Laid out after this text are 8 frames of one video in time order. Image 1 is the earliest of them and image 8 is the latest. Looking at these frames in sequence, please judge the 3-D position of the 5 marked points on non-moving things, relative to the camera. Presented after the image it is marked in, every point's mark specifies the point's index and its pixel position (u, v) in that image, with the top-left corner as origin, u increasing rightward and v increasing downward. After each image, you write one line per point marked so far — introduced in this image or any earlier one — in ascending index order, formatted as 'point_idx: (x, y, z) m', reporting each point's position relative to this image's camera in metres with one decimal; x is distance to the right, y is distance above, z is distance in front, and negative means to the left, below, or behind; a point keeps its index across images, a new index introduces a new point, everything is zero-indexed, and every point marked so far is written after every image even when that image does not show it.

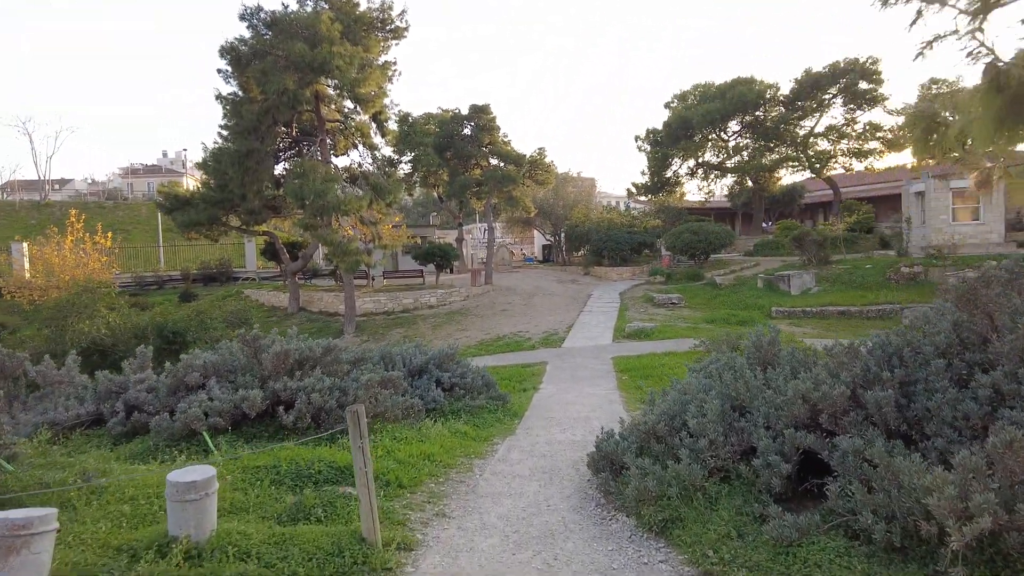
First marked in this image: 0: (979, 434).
0: (+2.0, -0.6, +2.5) m
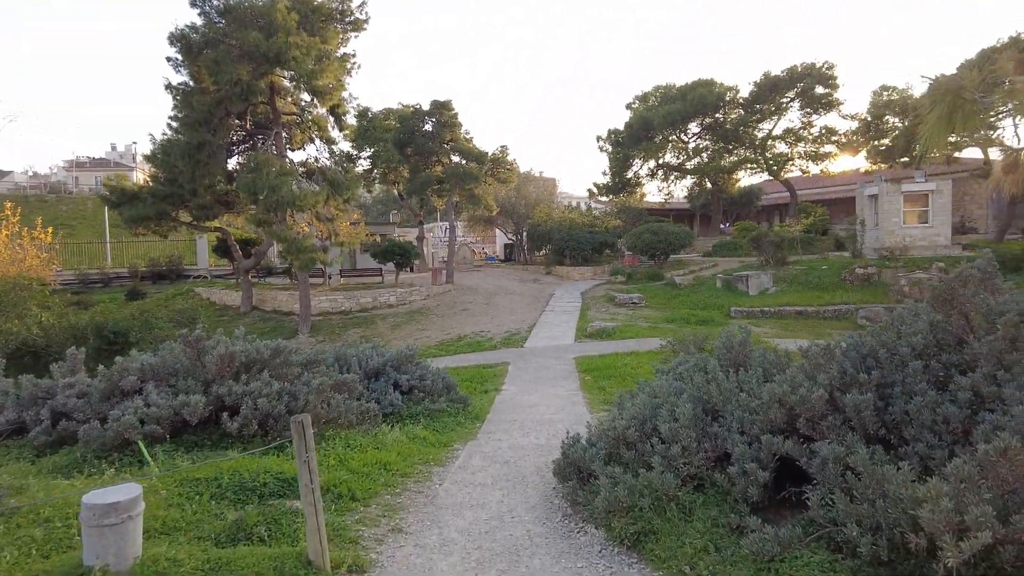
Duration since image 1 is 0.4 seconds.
0: (+1.8, -0.6, +2.4) m
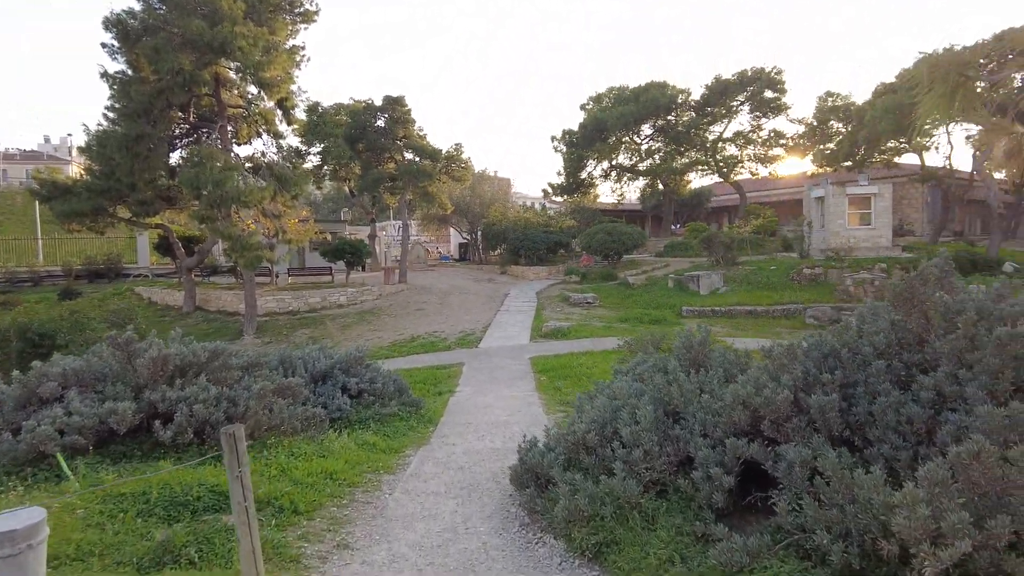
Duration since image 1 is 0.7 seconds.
0: (+1.7, -0.6, +2.3) m
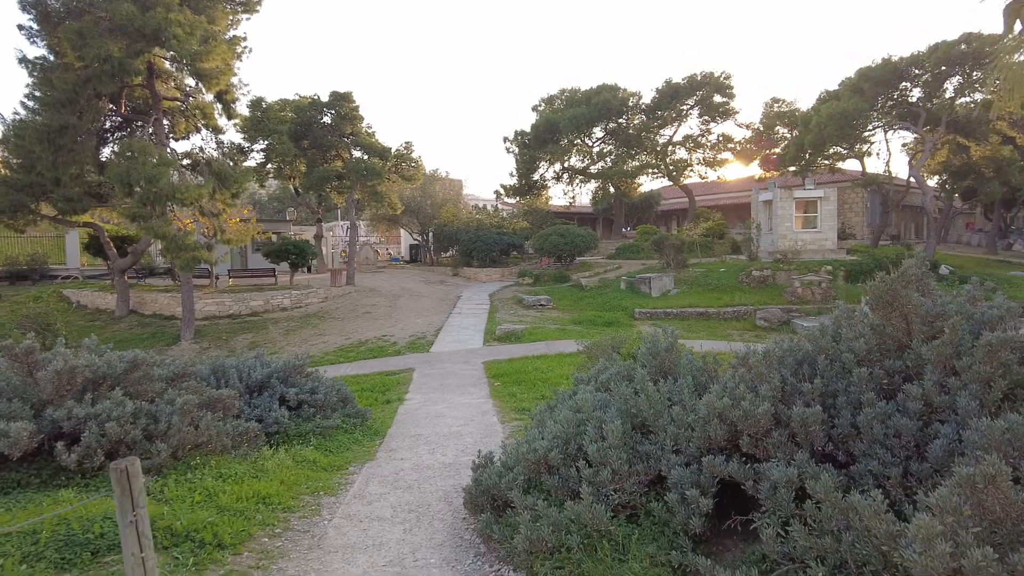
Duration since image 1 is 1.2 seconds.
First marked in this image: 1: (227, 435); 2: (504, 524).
0: (+1.5, -0.6, +2.2) m
1: (-2.3, -1.2, +4.6) m
2: (0.0, -1.1, +2.7) m
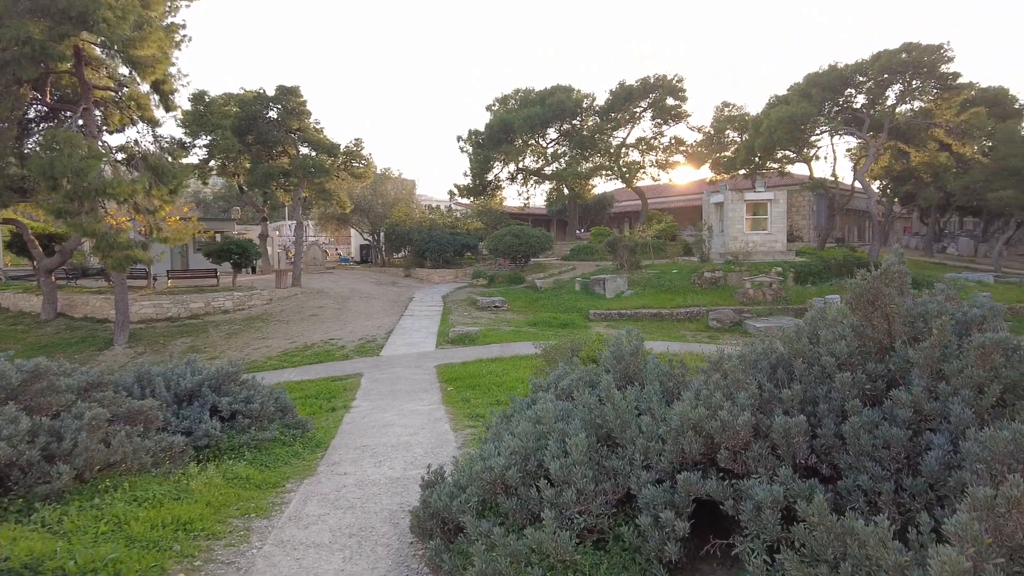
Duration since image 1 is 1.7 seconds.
0: (+1.3, -0.6, +2.0) m
1: (-2.6, -1.2, +4.1) m
2: (-0.2, -1.1, +2.4) m
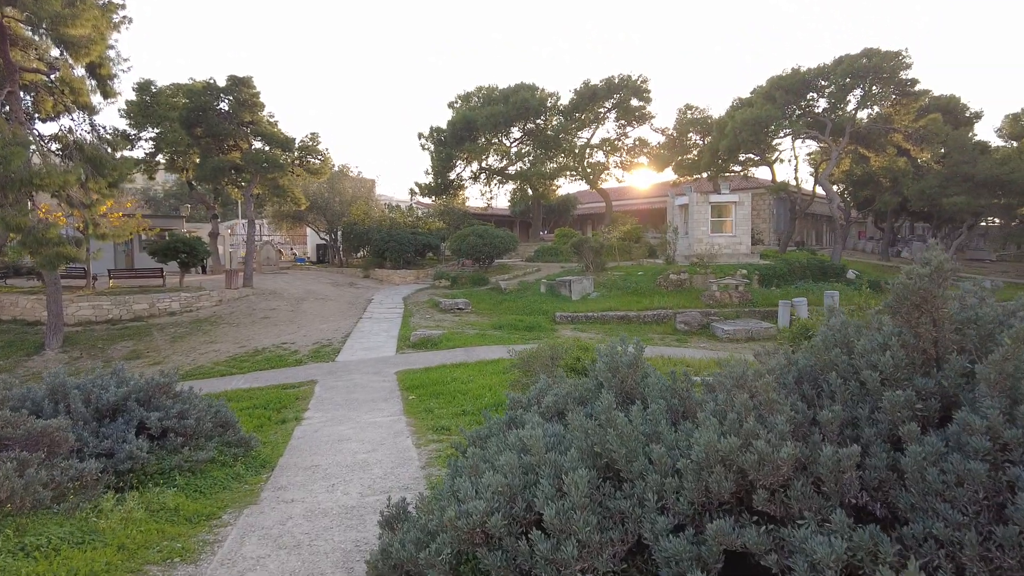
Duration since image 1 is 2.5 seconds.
0: (+1.3, -0.6, +1.6) m
1: (-2.8, -1.2, +3.5) m
2: (-0.3, -1.1, +1.9) m
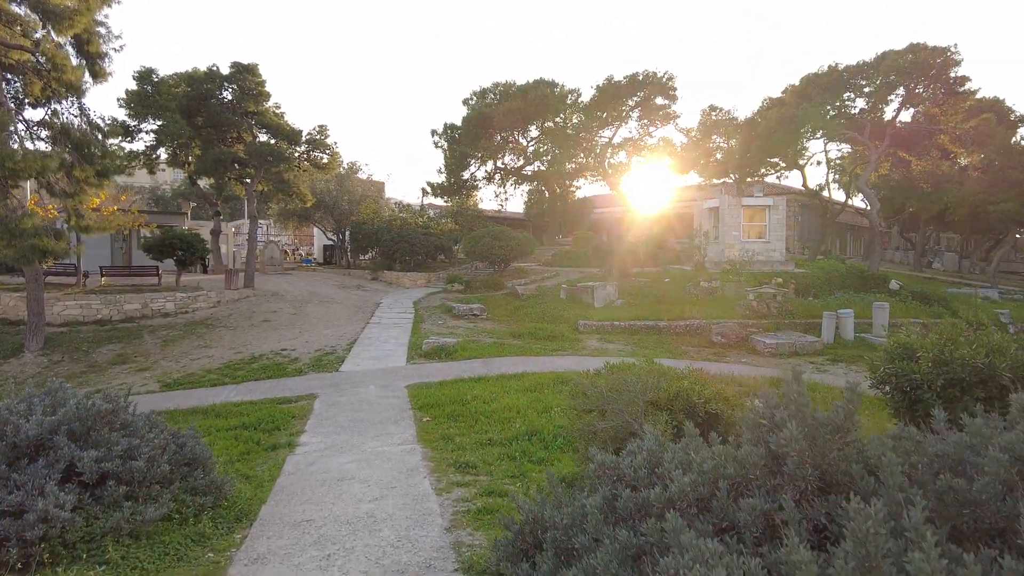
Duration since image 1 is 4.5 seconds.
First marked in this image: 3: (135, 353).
0: (+1.6, -0.6, +0.5) m
1: (-2.5, -1.1, +2.4) m
2: (0.0, -1.1, +0.8) m
3: (-7.3, -1.2, +11.1) m
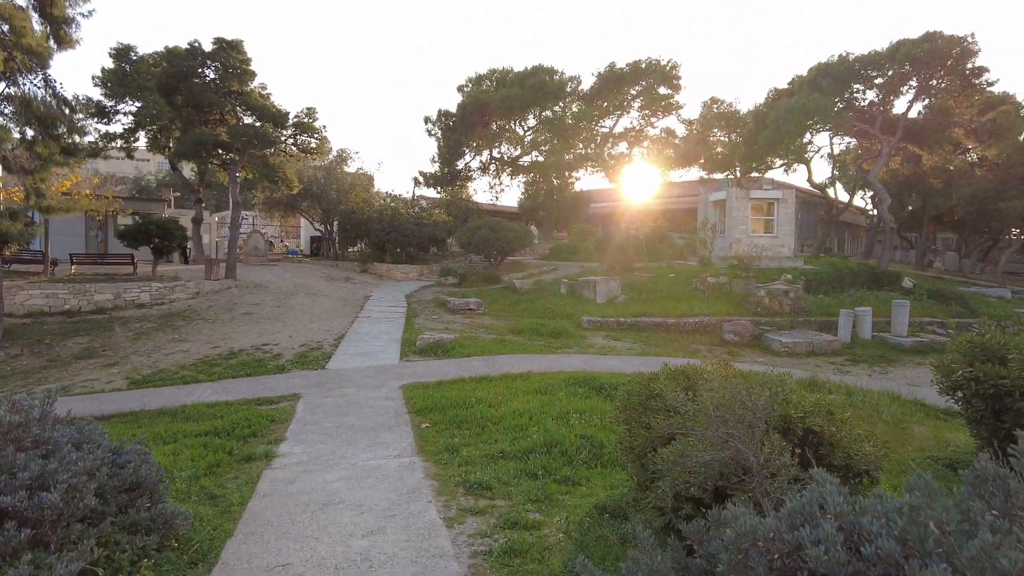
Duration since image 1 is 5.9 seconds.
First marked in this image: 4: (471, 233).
0: (+1.8, -0.6, -0.2) m
1: (-2.3, -1.0, +1.6) m
2: (+0.2, -1.0, 0.0) m
3: (-7.3, -1.0, +10.2) m
4: (-1.2, +1.6, +17.5) m
